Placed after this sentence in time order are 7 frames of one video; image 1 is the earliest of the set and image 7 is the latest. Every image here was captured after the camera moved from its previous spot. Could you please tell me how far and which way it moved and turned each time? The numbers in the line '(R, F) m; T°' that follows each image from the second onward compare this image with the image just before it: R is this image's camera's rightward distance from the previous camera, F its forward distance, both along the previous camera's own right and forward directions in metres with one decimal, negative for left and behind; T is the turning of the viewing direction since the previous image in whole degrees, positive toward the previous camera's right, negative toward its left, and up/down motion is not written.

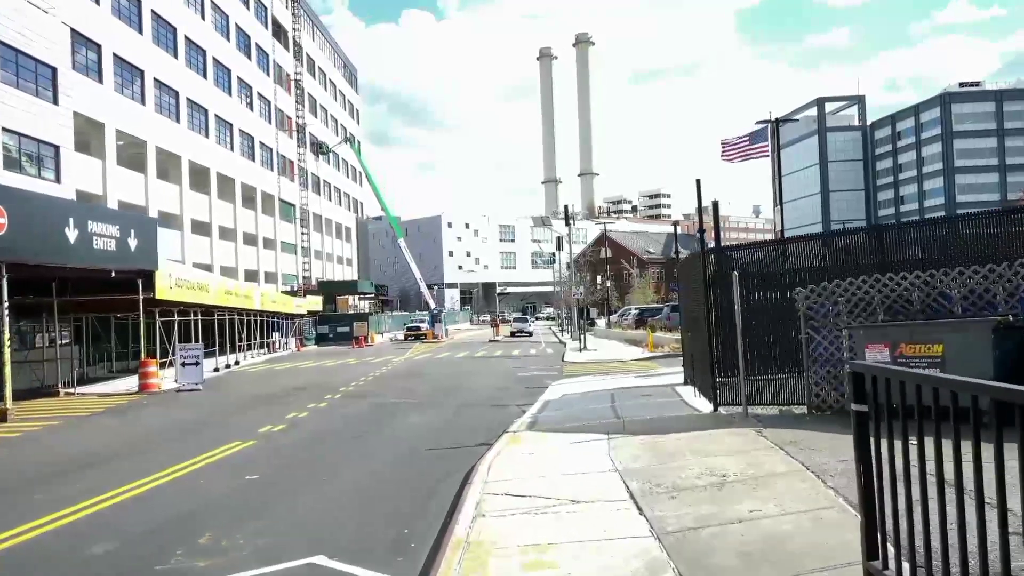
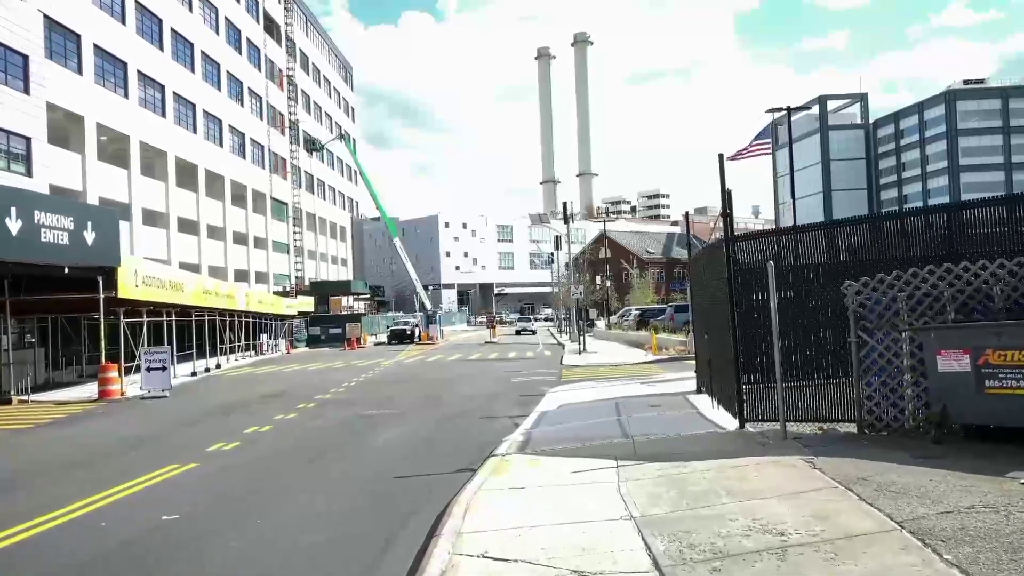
(+0.1, +1.9) m; 0°
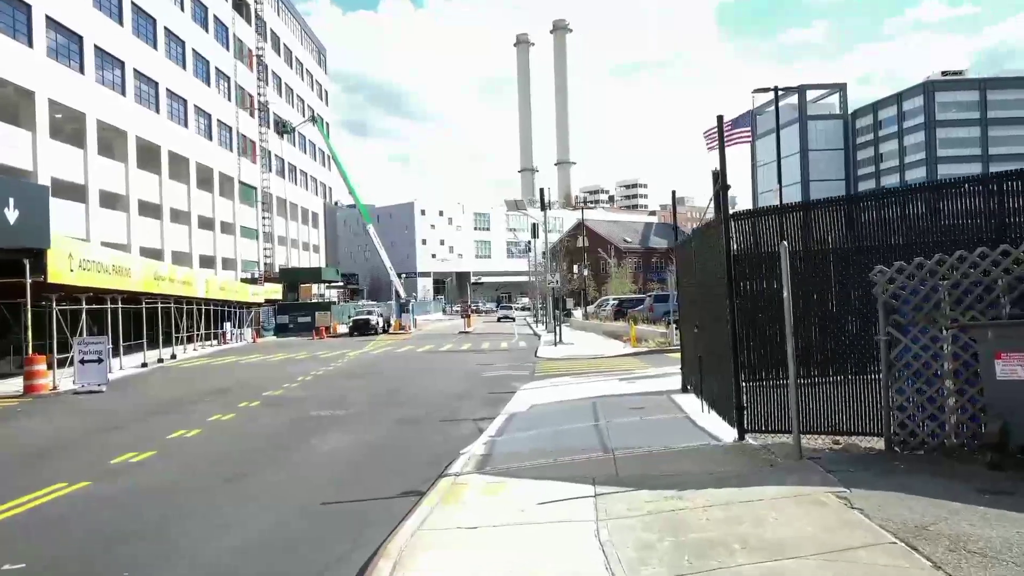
(+0.2, +1.7) m; +2°
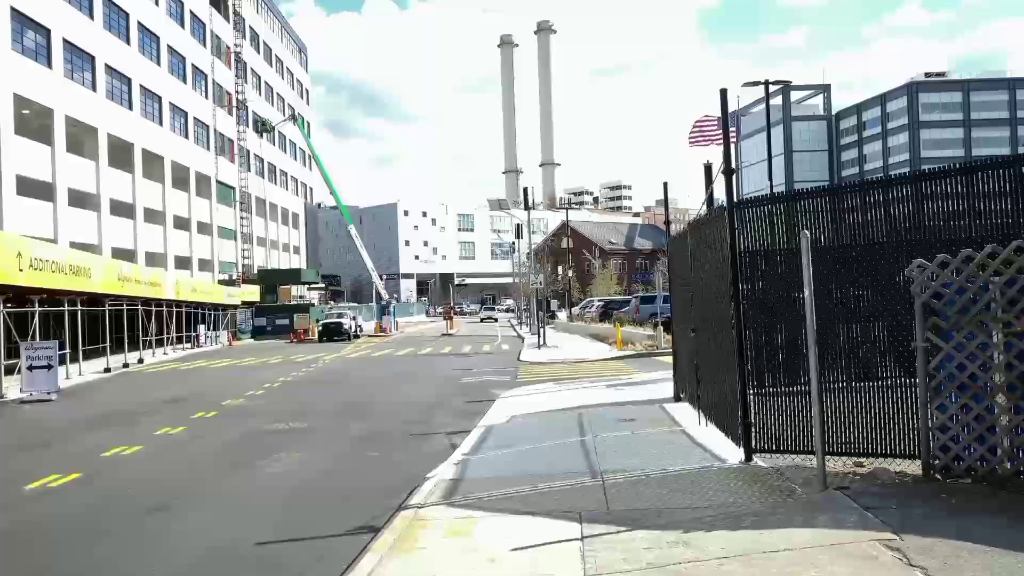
(+0.1, +1.2) m; +1°
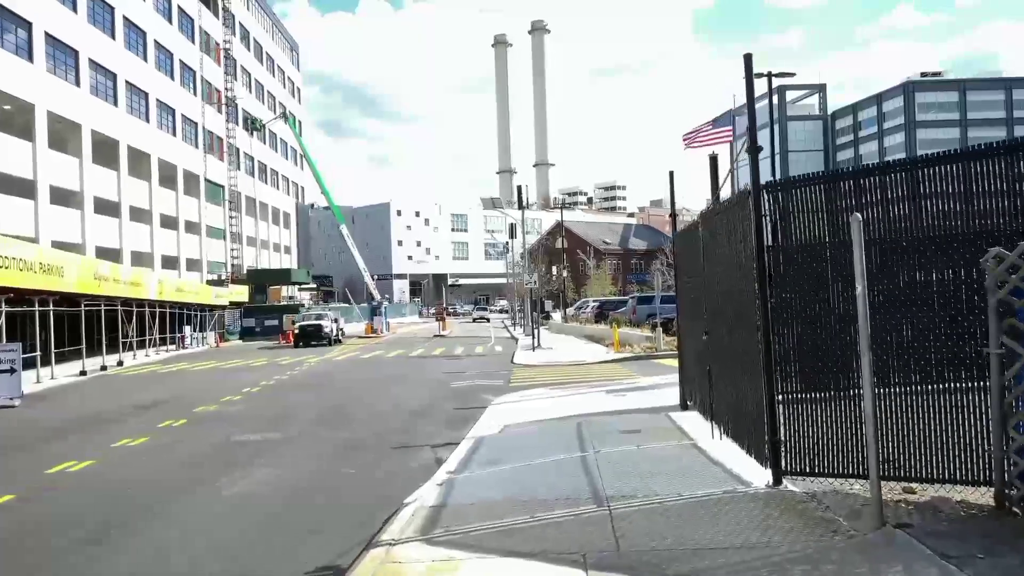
(0.0, +1.1) m; 0°
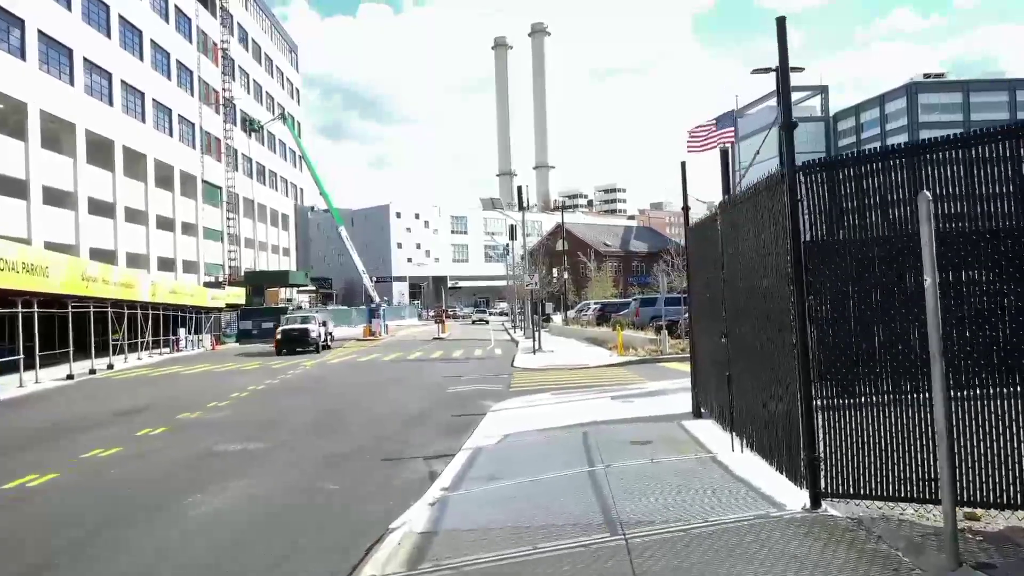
(0.0, +0.8) m; 0°
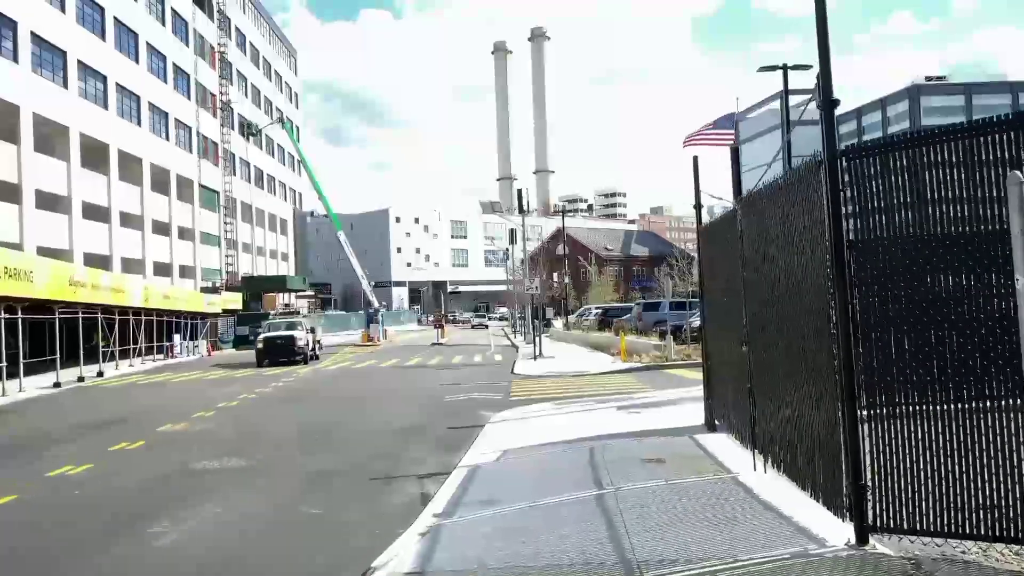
(0.0, +0.8) m; 0°
